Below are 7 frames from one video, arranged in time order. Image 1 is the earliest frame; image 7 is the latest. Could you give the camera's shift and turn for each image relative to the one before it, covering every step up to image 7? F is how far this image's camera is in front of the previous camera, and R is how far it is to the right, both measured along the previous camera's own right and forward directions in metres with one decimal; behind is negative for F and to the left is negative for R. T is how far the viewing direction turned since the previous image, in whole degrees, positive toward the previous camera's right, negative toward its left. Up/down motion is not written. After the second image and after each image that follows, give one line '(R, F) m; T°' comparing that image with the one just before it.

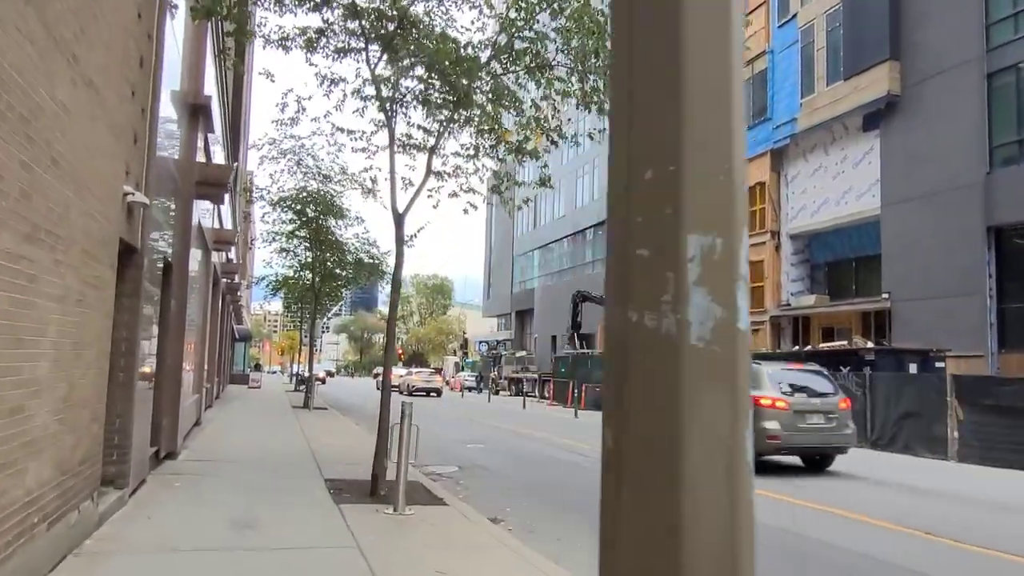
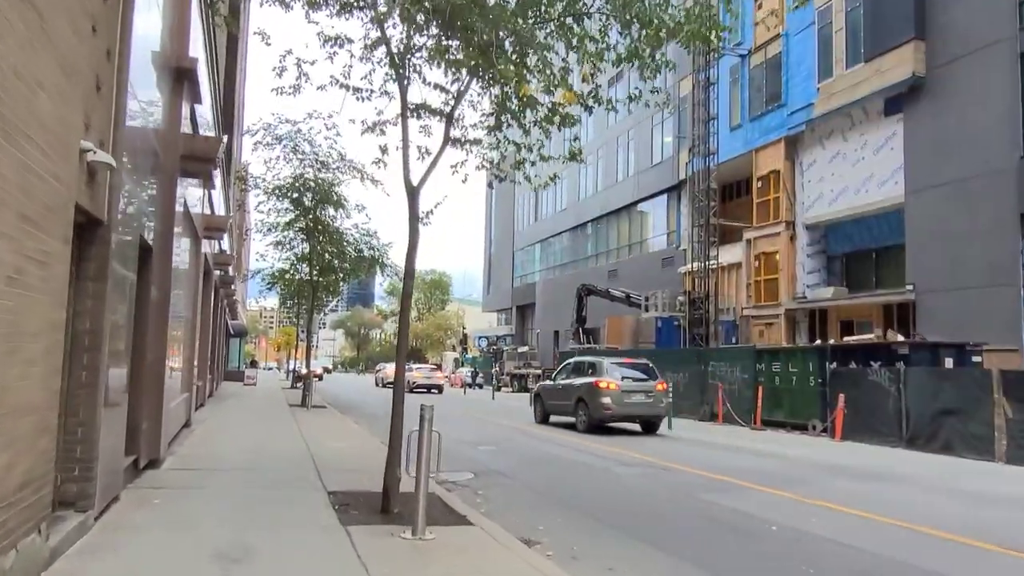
(-0.4, +1.1) m; 0°
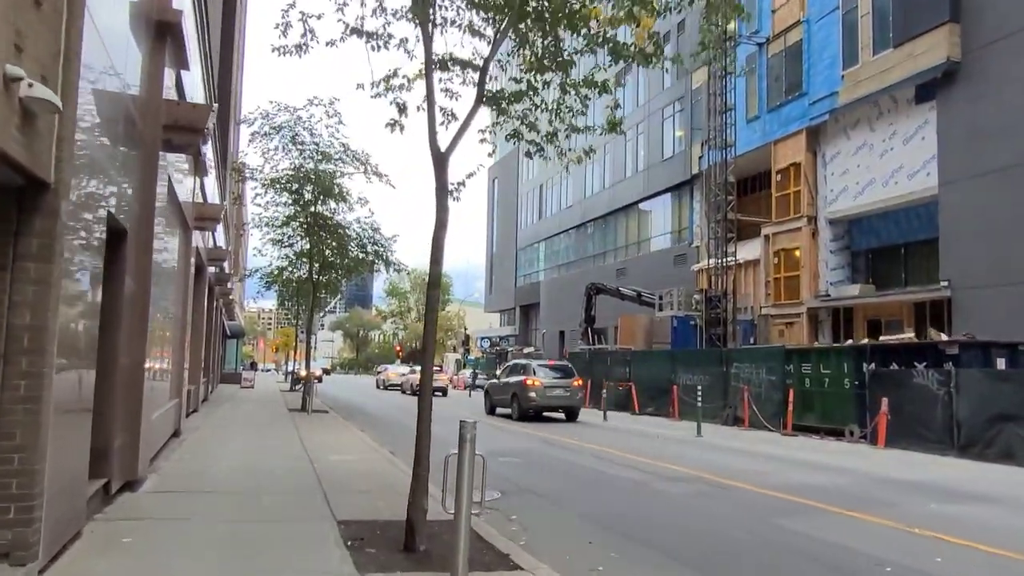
(-0.4, +1.3) m; 0°
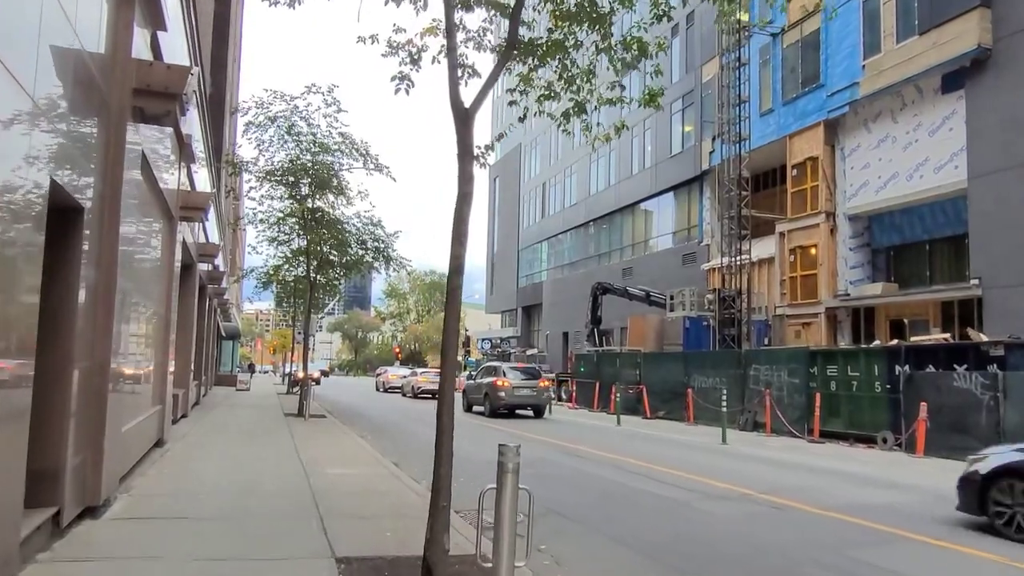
(-0.3, +1.1) m; 0°
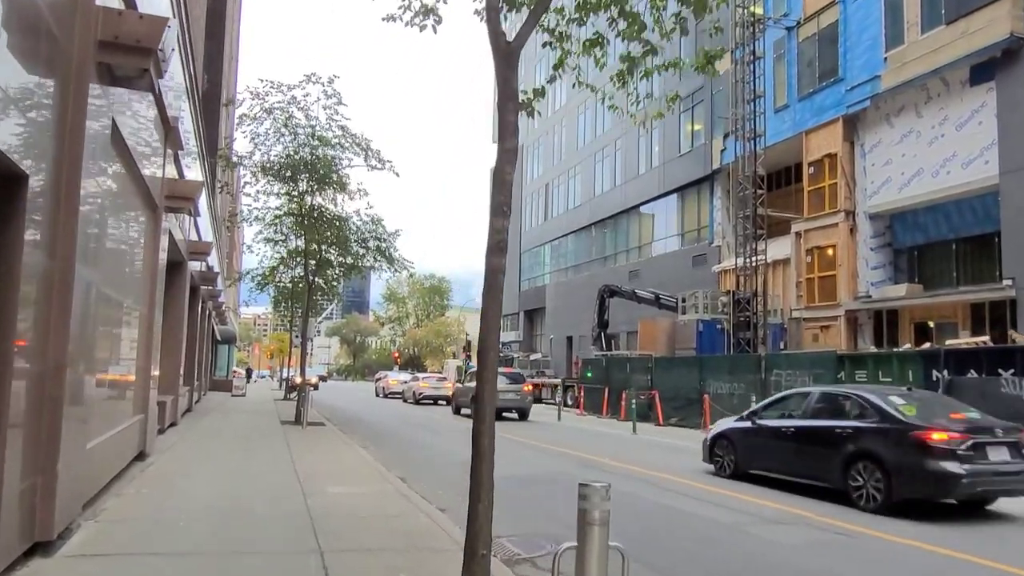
(-0.3, +1.1) m; 0°
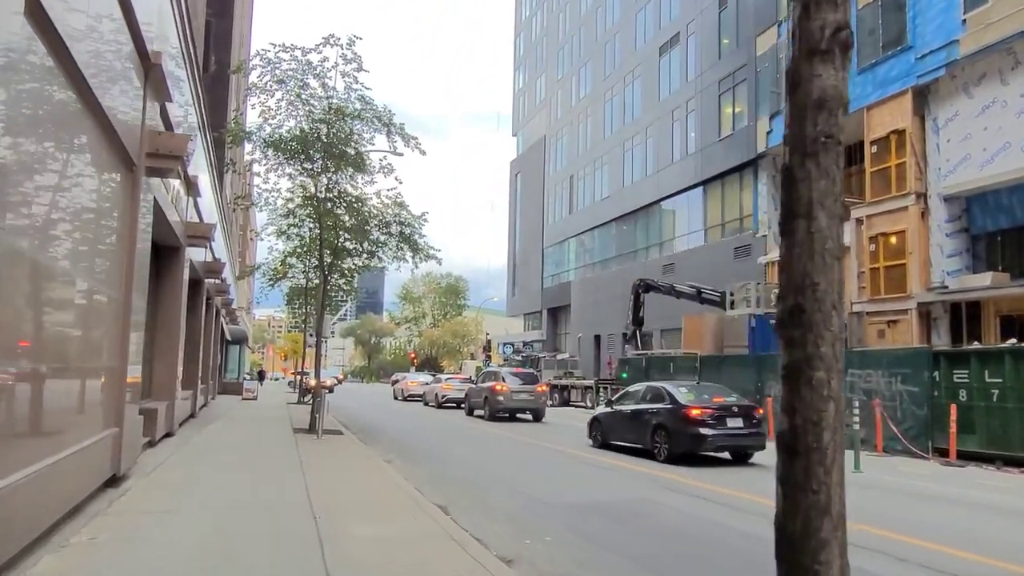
(-0.7, +2.3) m; -1°
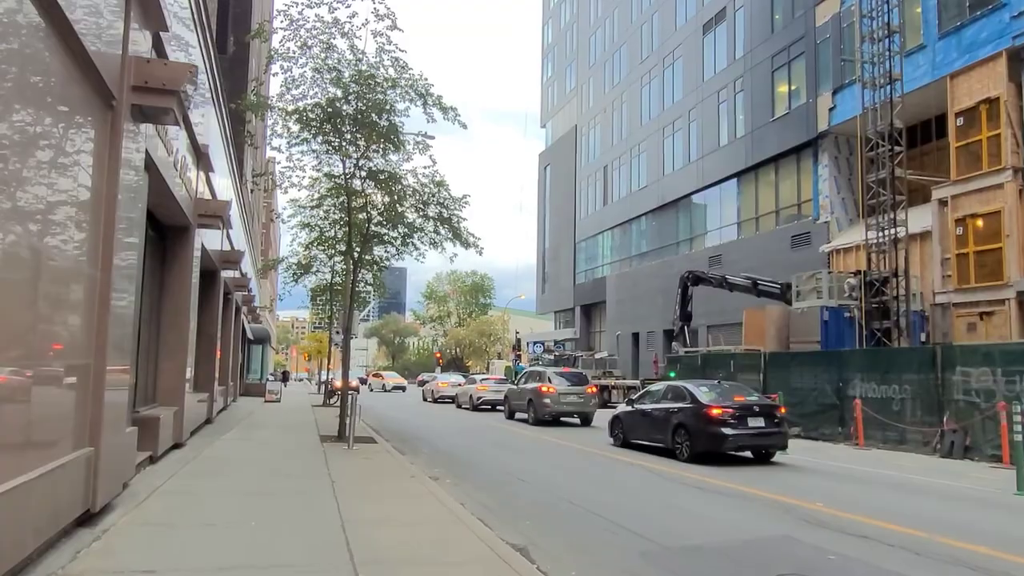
(-0.7, +2.1) m; -2°
